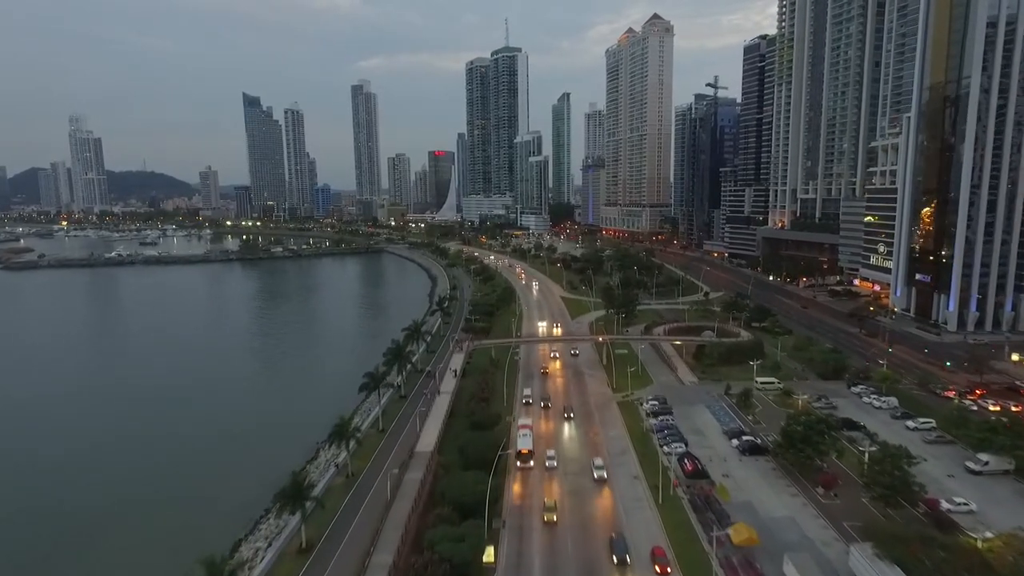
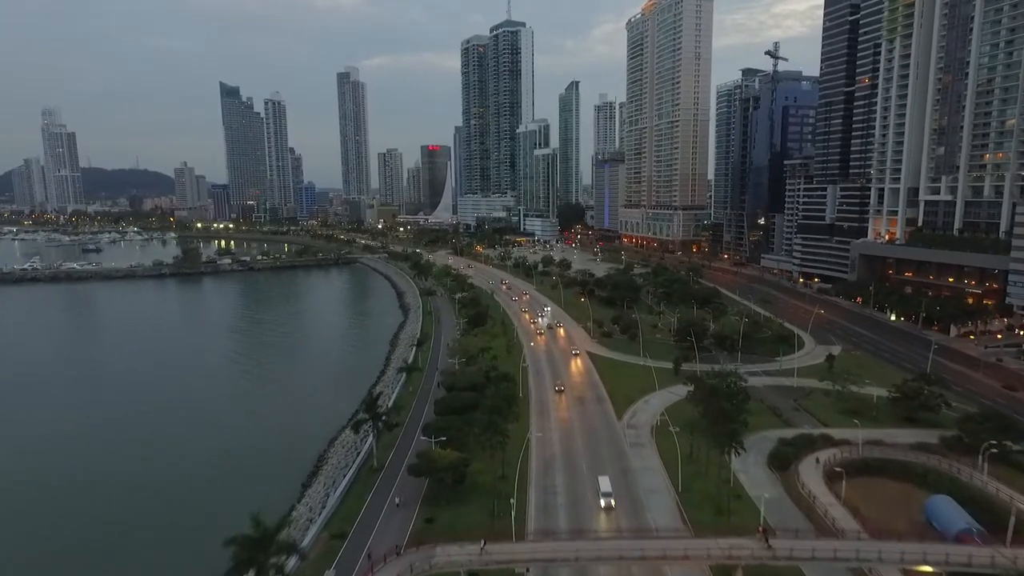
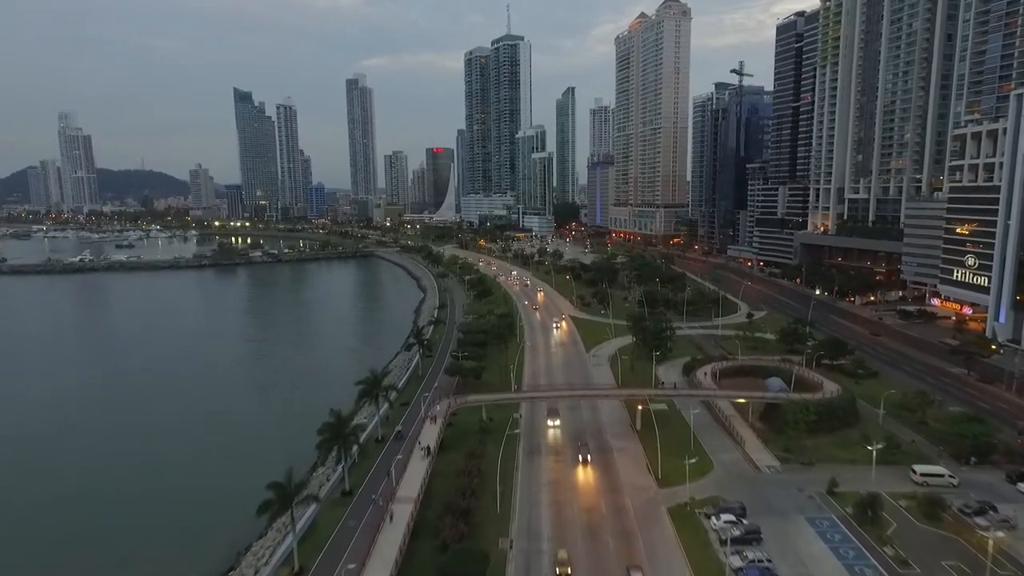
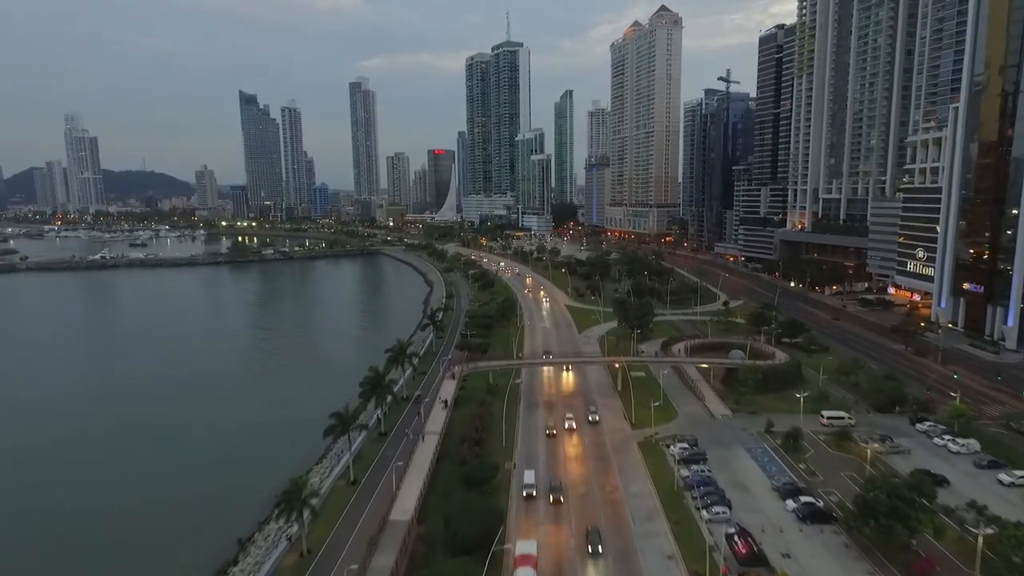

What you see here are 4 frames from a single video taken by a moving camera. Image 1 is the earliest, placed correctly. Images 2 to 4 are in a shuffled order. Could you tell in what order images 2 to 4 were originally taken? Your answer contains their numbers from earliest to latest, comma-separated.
4, 3, 2
